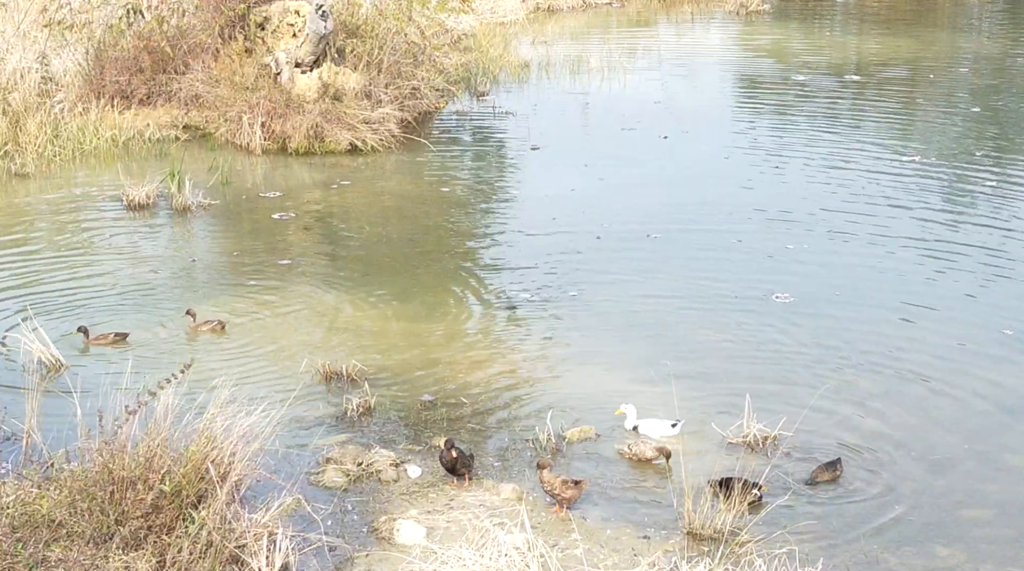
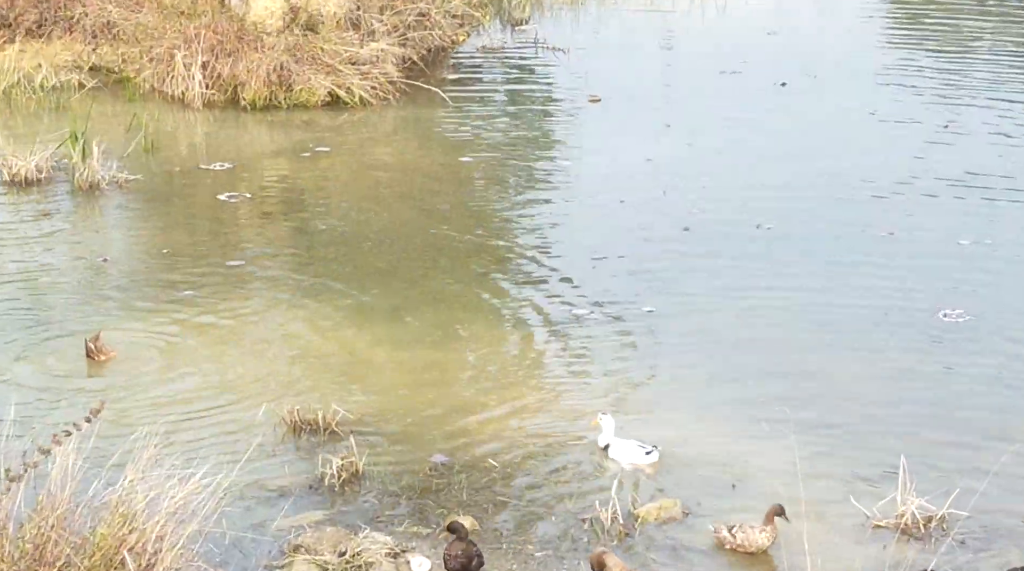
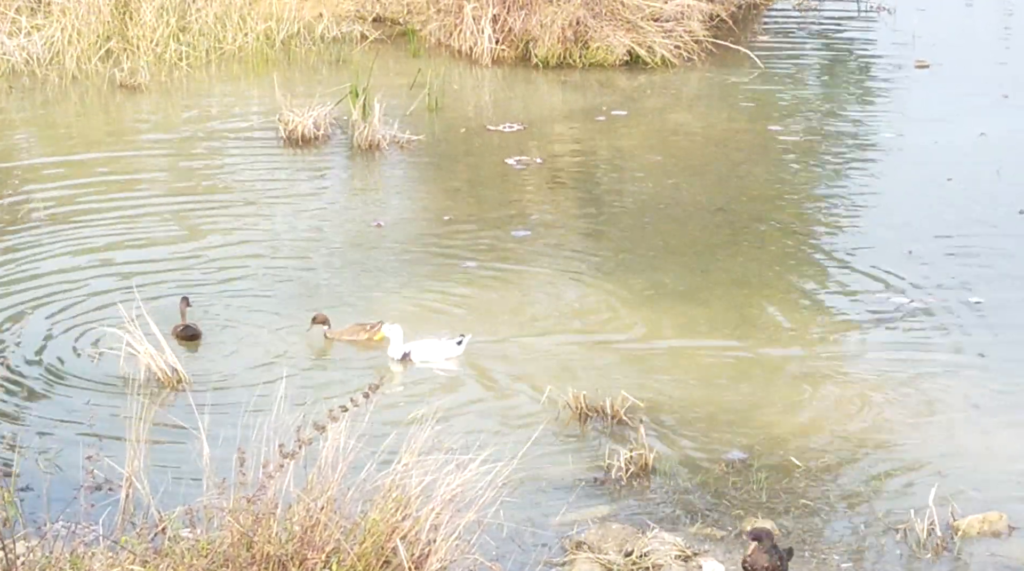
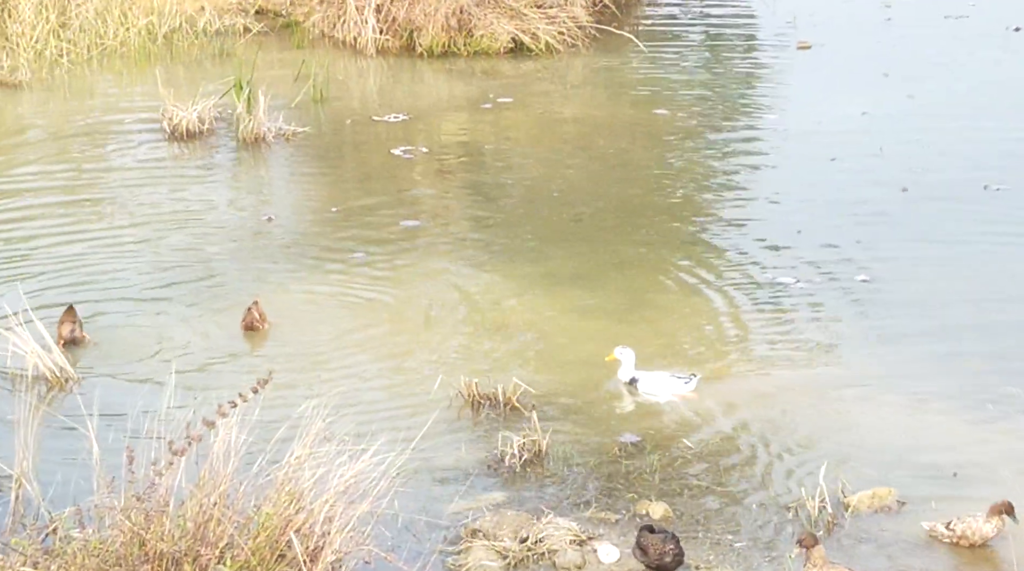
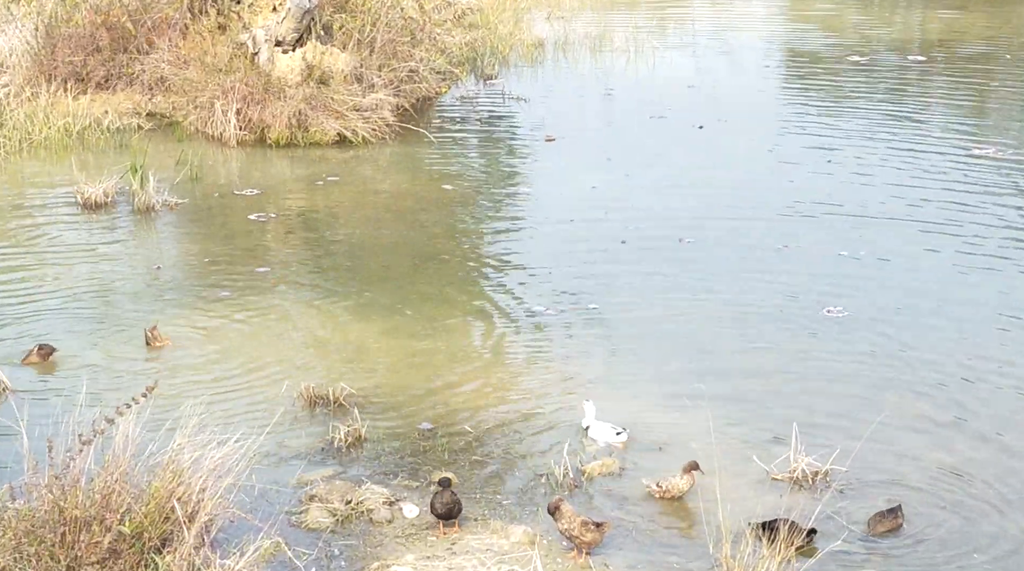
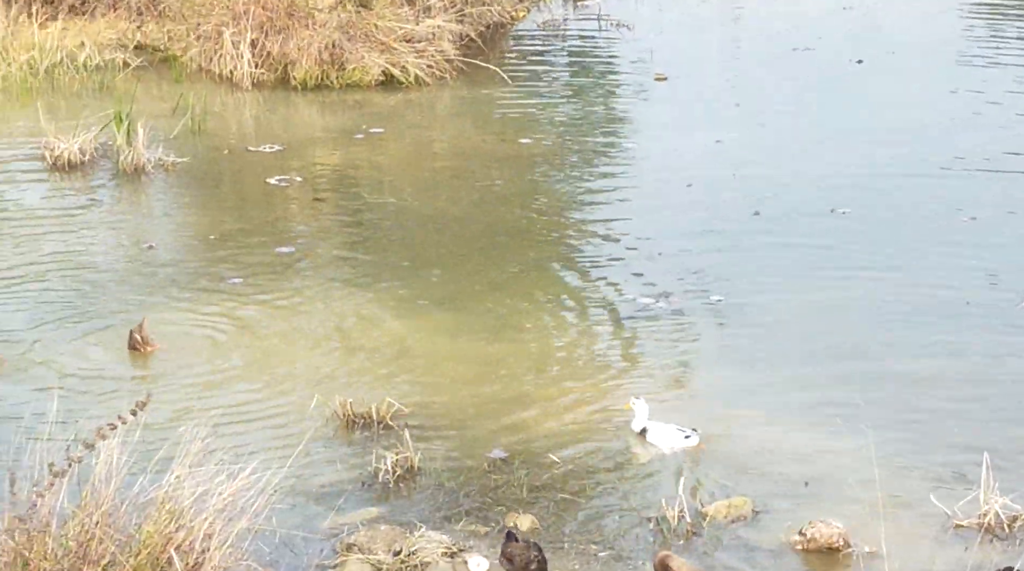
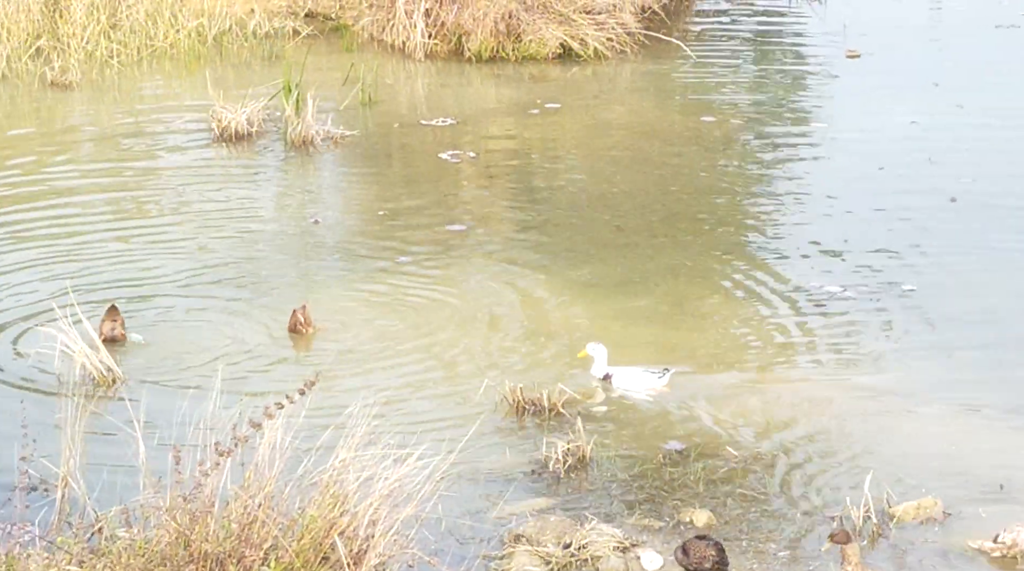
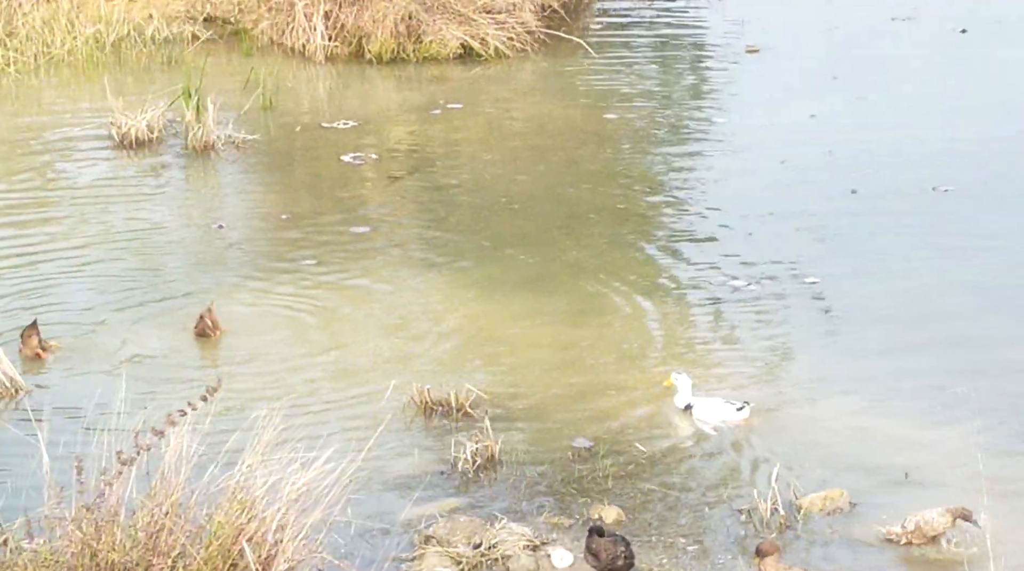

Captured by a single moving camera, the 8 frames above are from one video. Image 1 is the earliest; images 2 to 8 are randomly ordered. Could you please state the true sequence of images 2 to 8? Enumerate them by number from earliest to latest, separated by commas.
5, 2, 6, 8, 4, 7, 3
